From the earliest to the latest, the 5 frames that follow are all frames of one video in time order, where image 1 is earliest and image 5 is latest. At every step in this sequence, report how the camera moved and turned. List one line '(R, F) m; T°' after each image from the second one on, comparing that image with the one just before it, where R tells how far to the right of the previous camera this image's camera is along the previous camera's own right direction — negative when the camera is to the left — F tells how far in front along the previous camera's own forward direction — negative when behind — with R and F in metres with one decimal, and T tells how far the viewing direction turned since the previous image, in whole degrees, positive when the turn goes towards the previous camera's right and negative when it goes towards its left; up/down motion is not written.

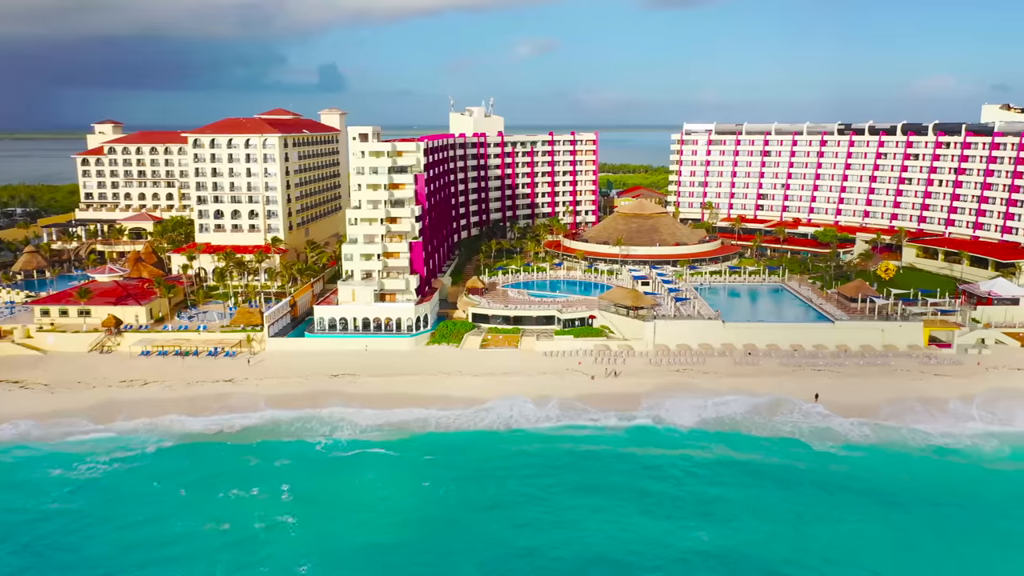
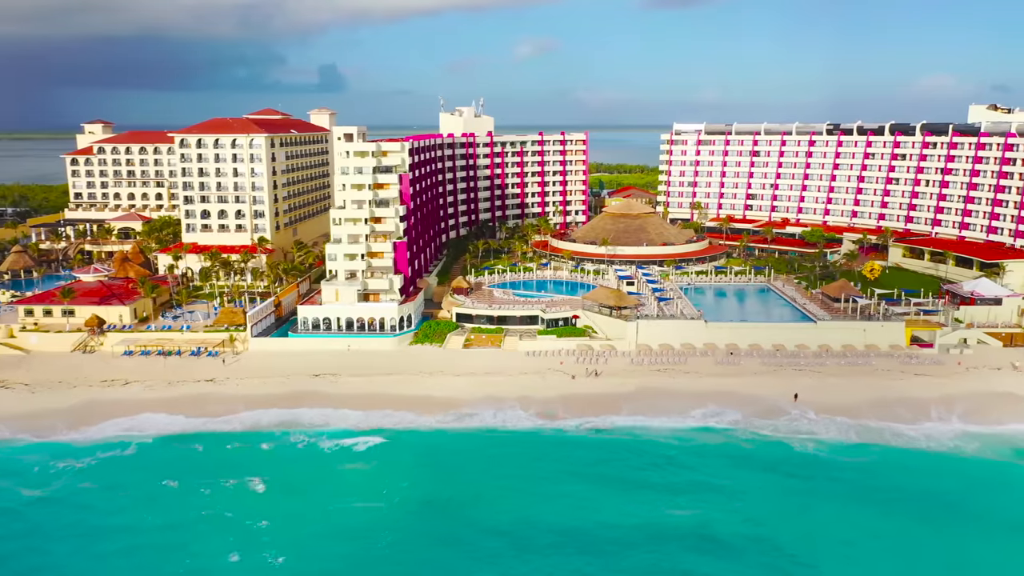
(+1.3, -0.1) m; 0°
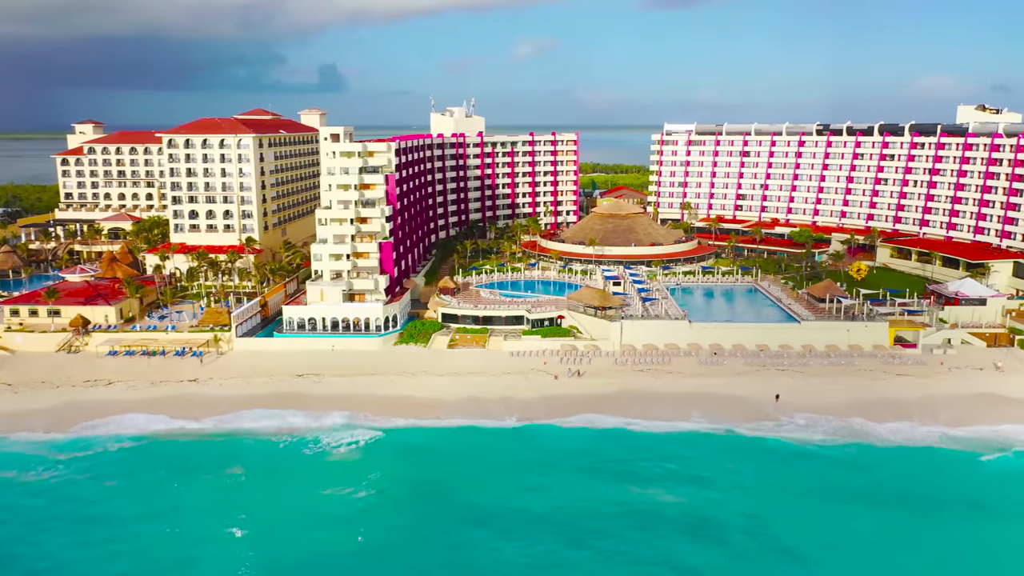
(+1.2, -0.1) m; 0°
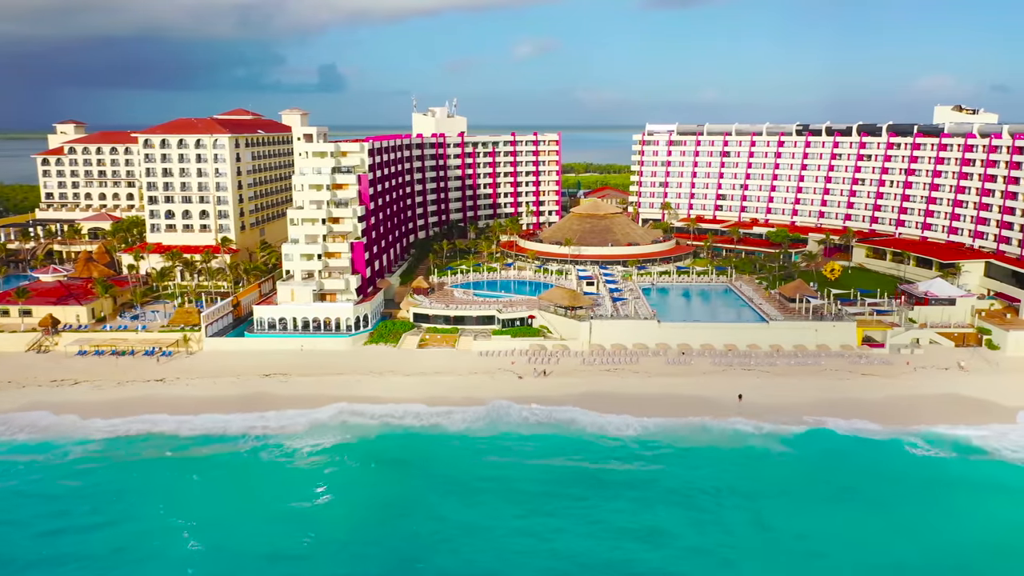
(+2.3, -0.1) m; 0°
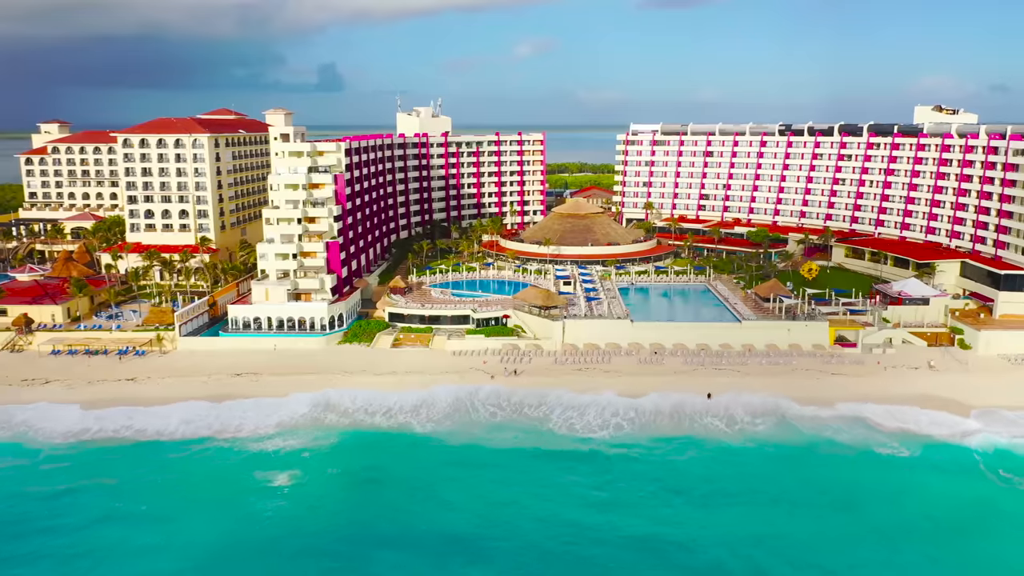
(+2.0, -0.1) m; 0°
